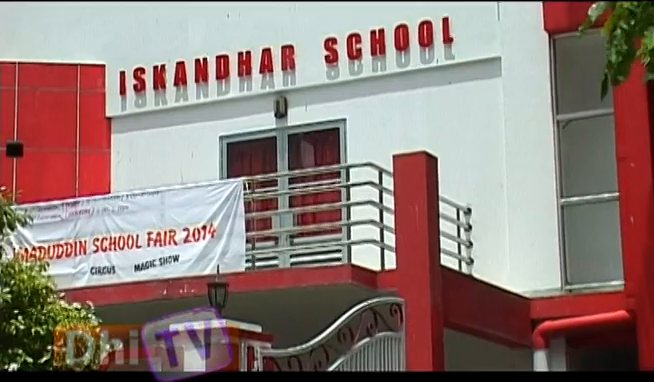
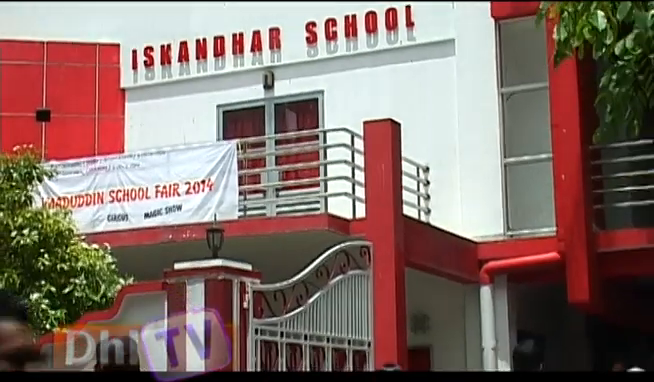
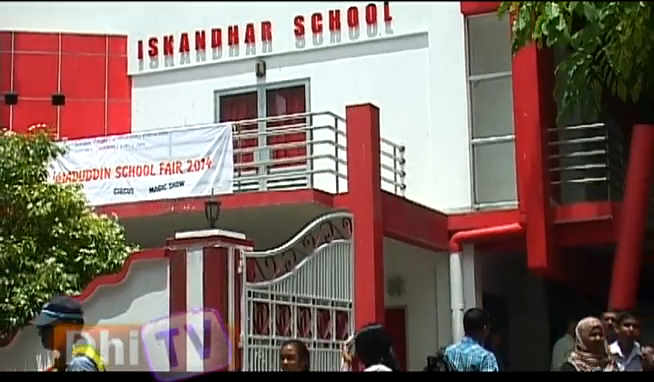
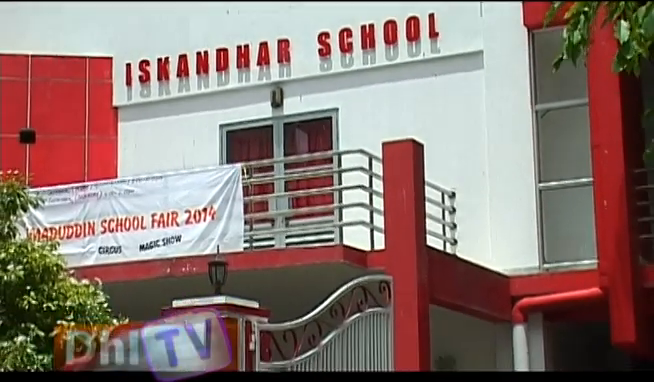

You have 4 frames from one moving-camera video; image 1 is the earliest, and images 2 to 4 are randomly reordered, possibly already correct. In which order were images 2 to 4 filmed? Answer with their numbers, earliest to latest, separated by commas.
4, 2, 3
